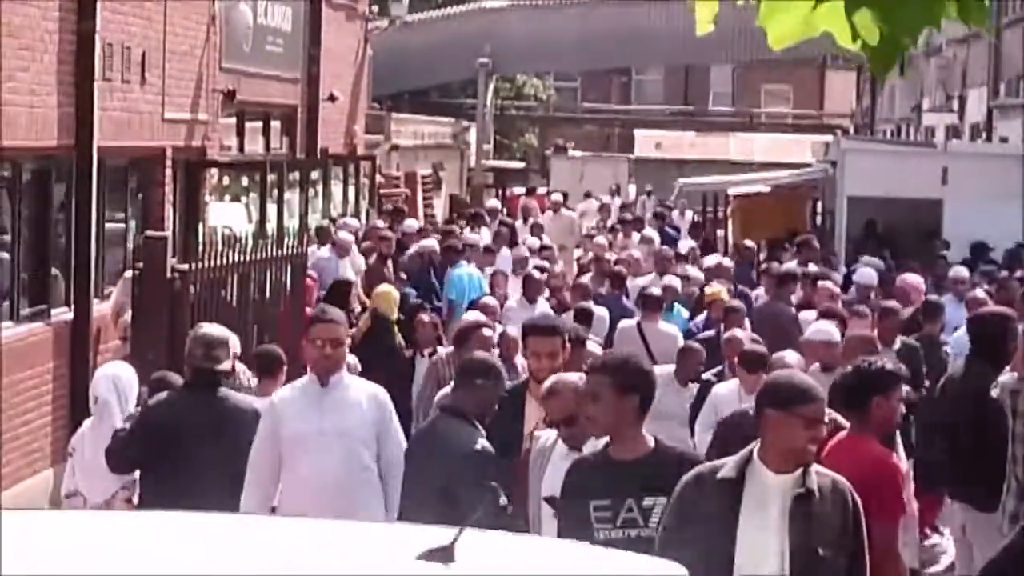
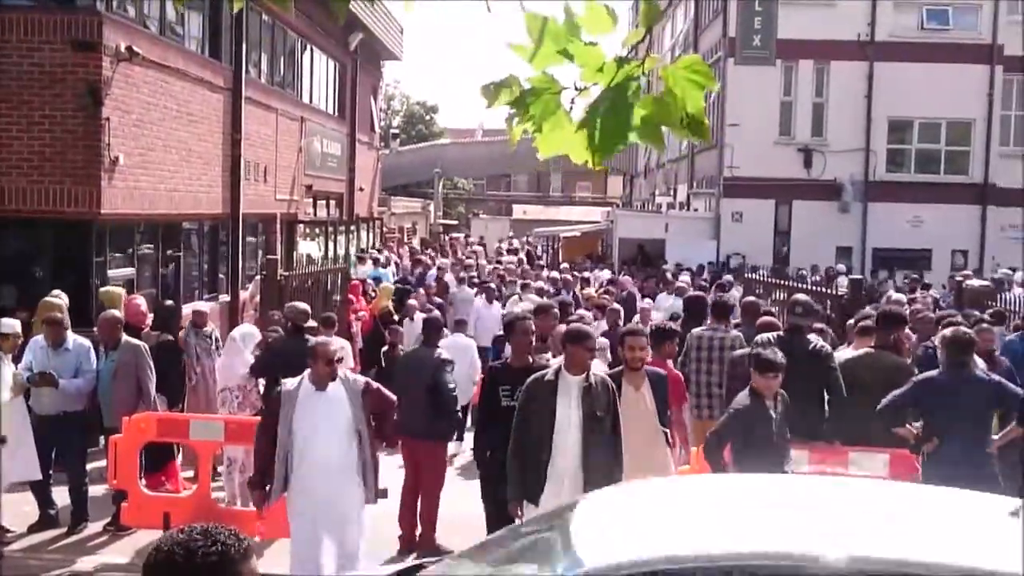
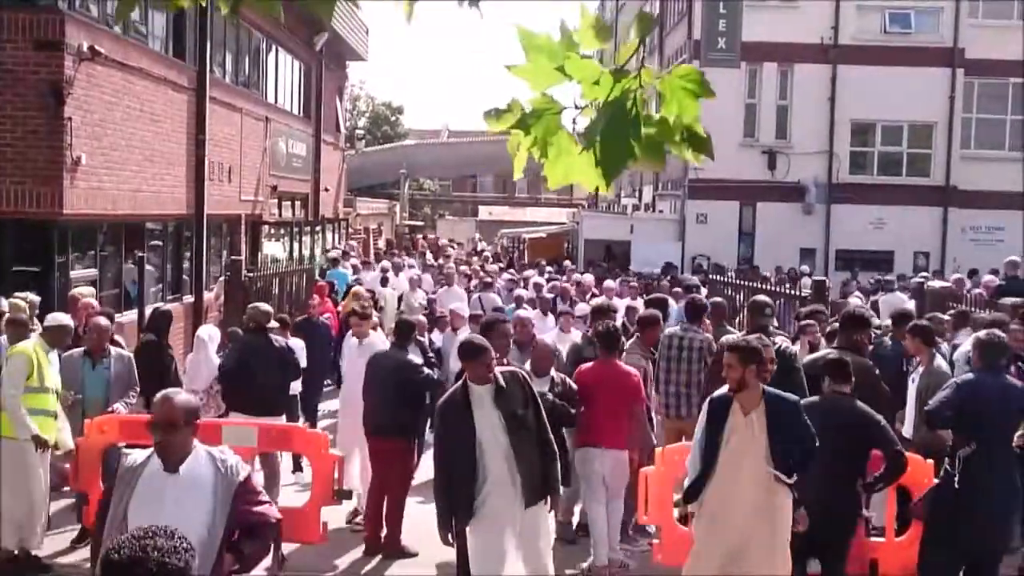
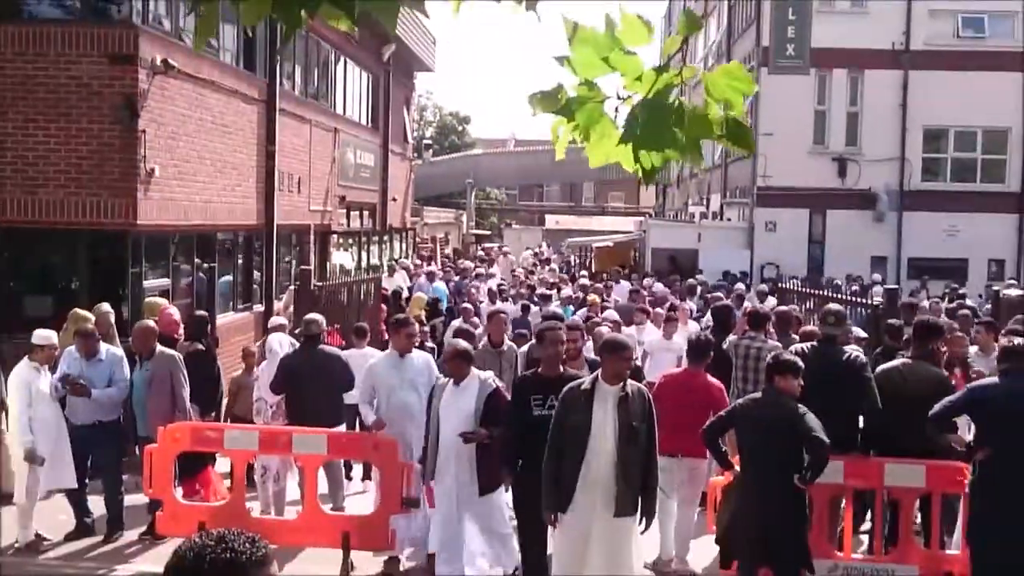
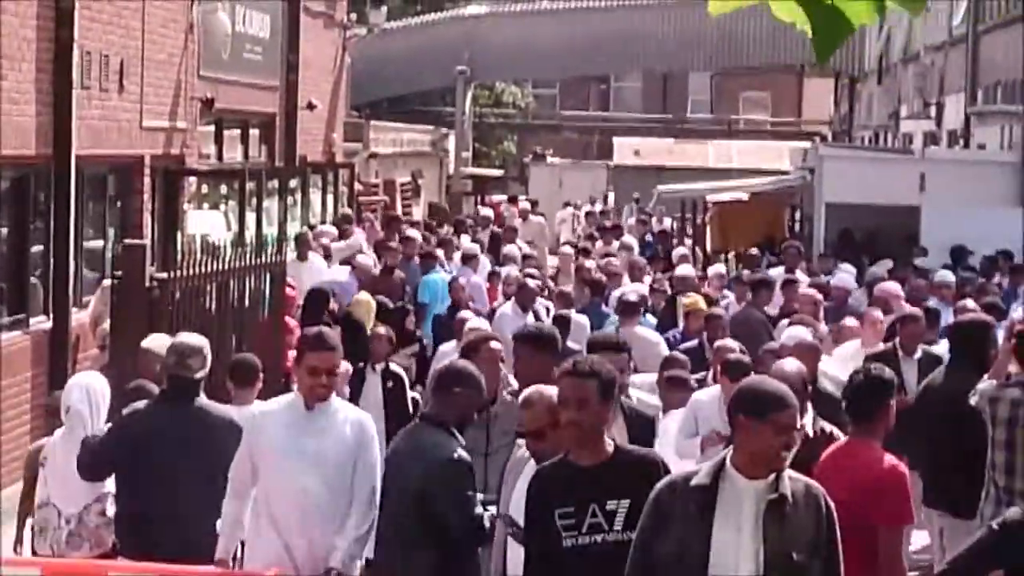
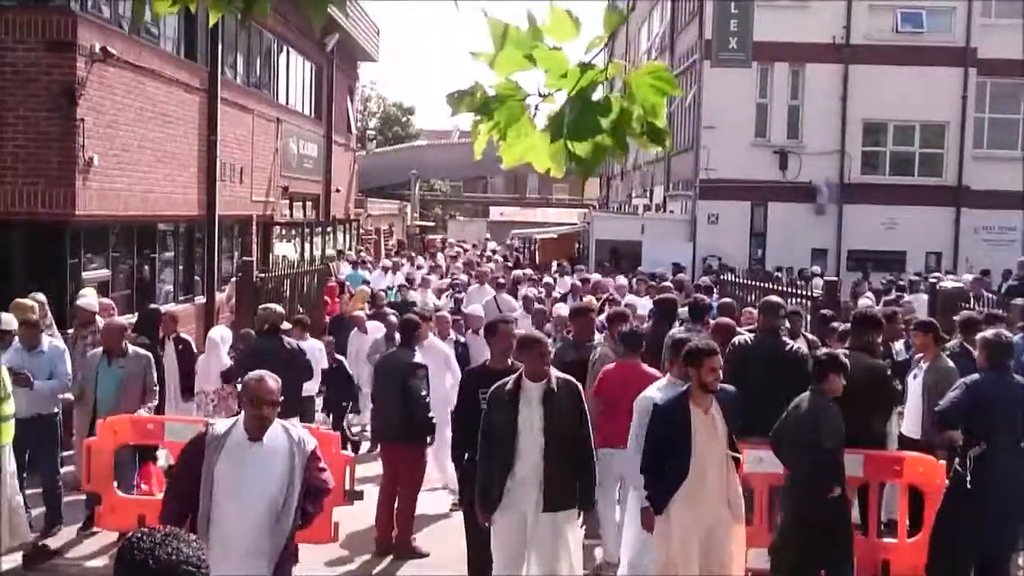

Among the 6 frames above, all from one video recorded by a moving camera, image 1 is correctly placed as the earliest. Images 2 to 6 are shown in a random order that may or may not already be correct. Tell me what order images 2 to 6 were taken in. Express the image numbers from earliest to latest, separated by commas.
5, 4, 2, 6, 3
